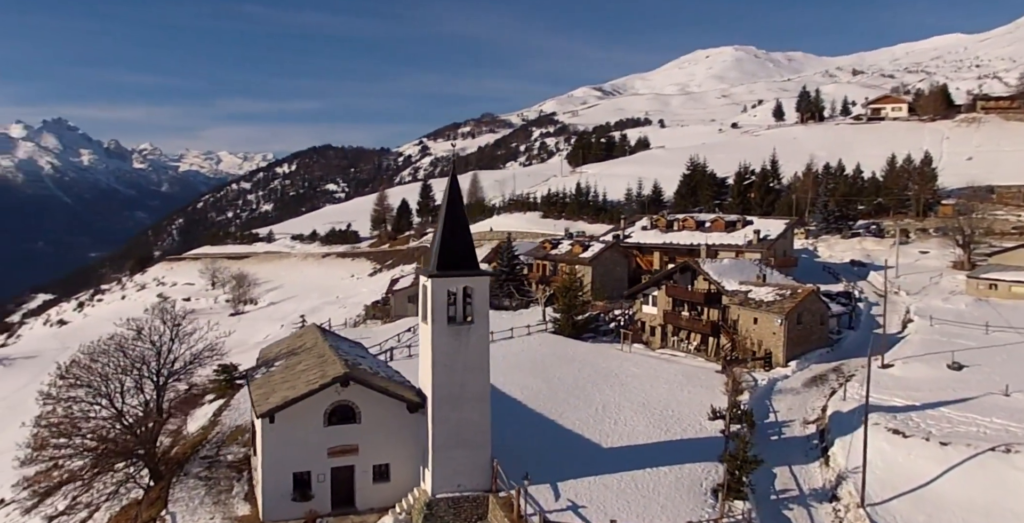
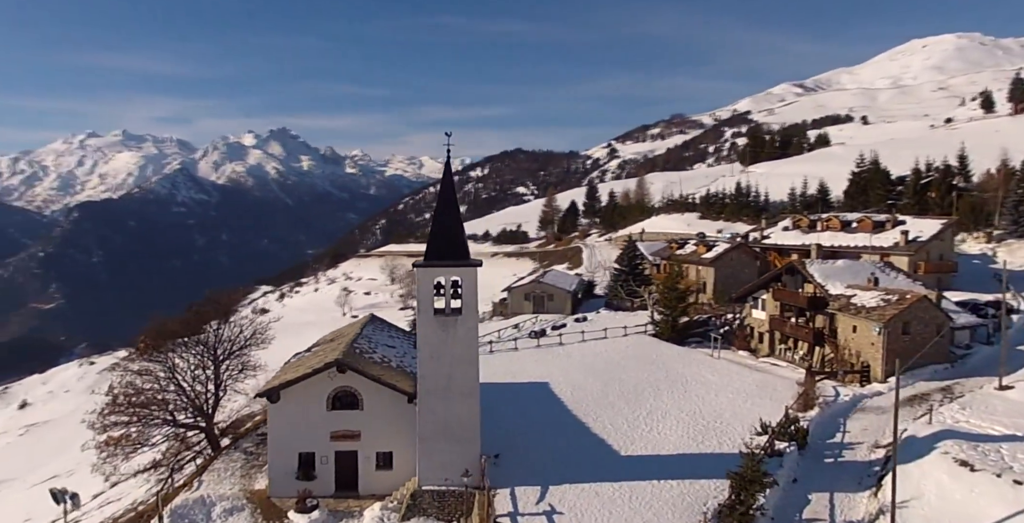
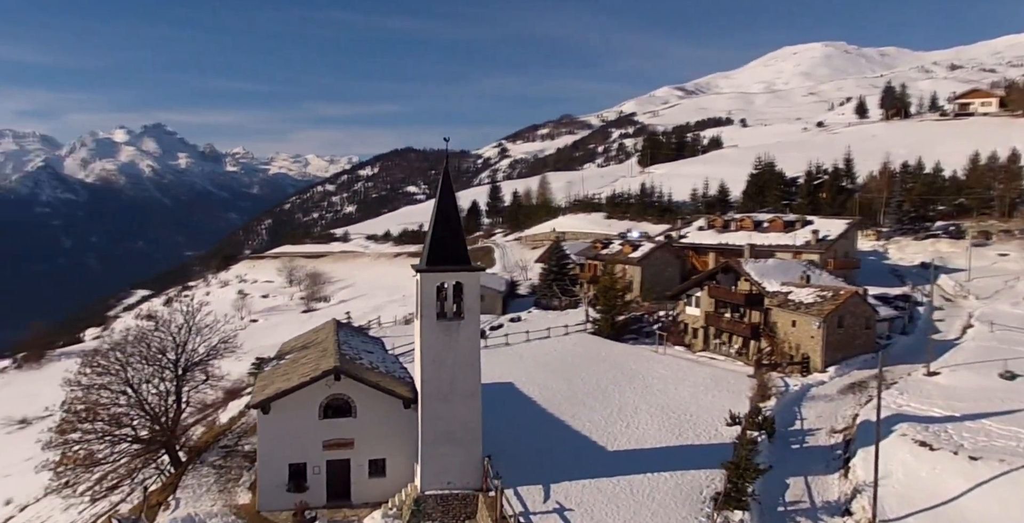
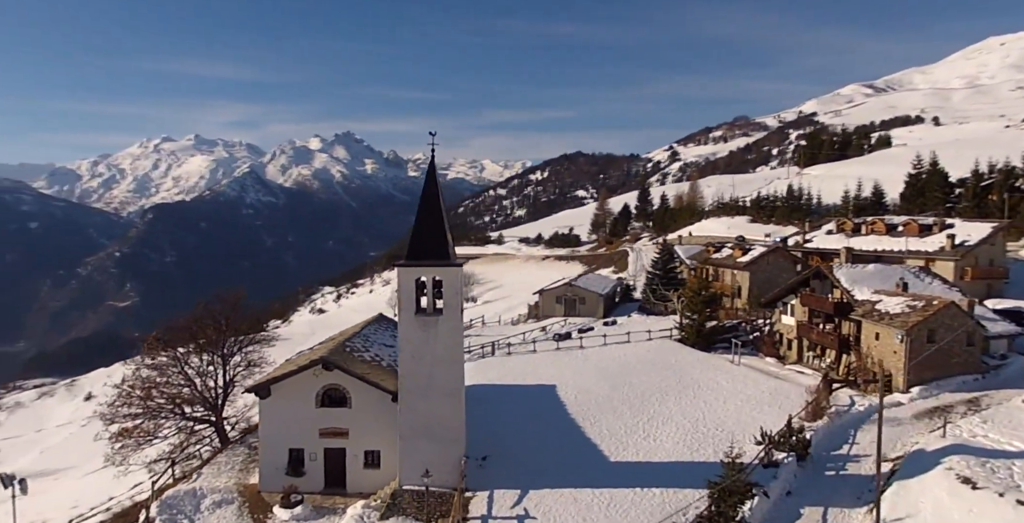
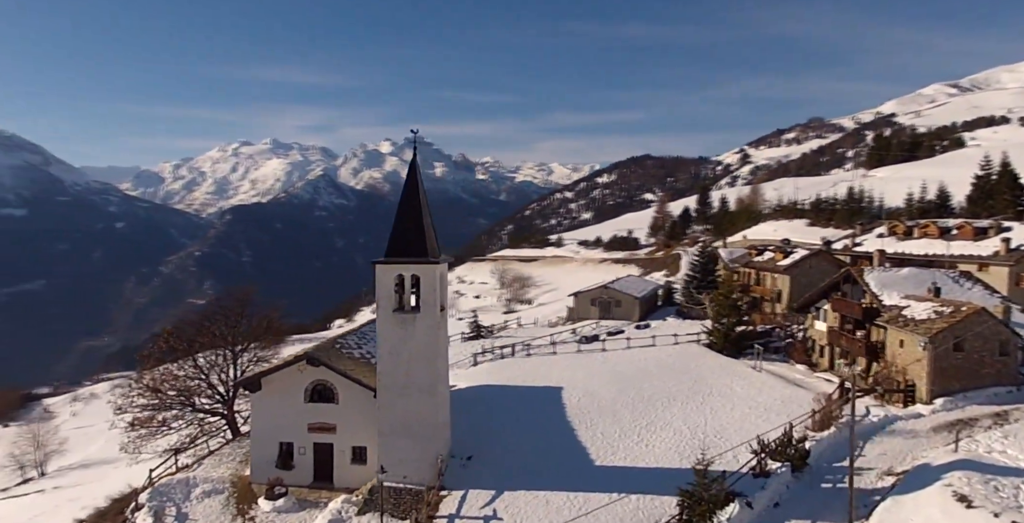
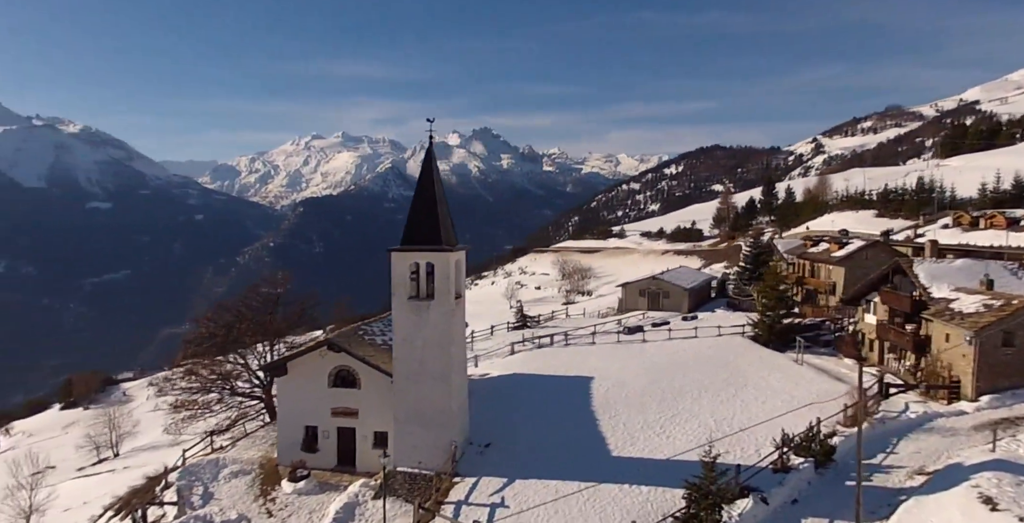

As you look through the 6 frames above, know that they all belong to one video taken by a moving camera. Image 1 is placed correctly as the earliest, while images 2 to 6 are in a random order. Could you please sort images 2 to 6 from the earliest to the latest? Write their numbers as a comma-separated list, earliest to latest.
3, 2, 4, 5, 6
